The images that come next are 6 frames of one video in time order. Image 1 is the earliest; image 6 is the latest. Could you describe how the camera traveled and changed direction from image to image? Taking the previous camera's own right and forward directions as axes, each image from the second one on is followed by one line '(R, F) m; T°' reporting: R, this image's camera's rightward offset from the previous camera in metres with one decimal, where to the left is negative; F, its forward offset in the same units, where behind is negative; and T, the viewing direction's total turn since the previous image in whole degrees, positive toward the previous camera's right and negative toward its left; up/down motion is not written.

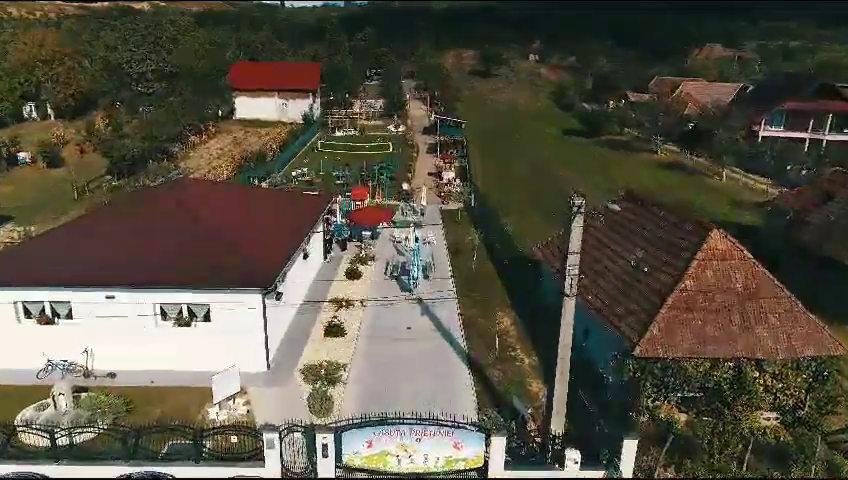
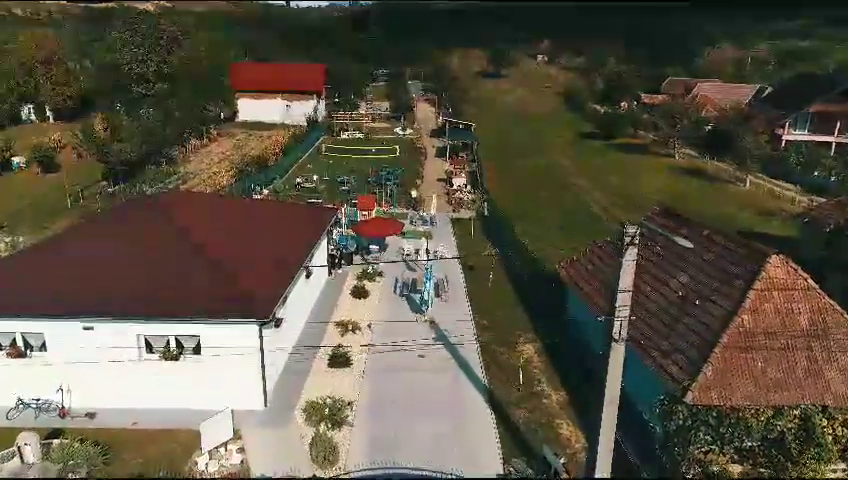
(-0.3, +1.8) m; 0°
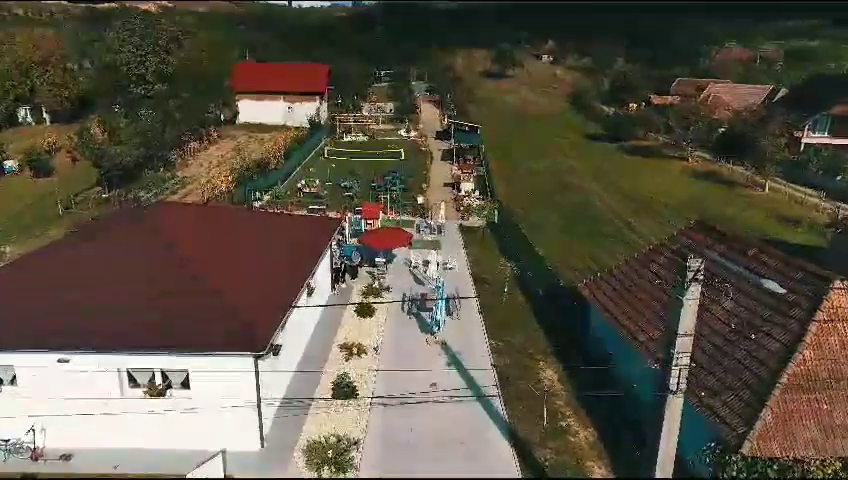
(-0.2, +1.6) m; 0°
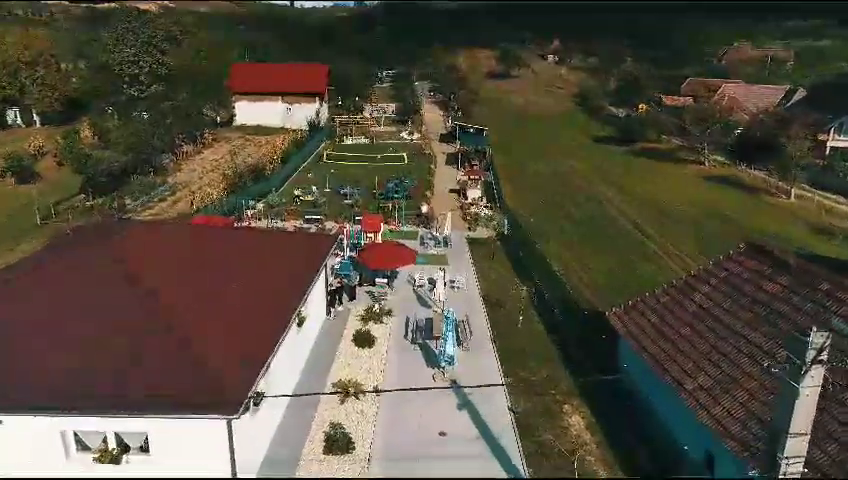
(-0.1, +2.3) m; 0°
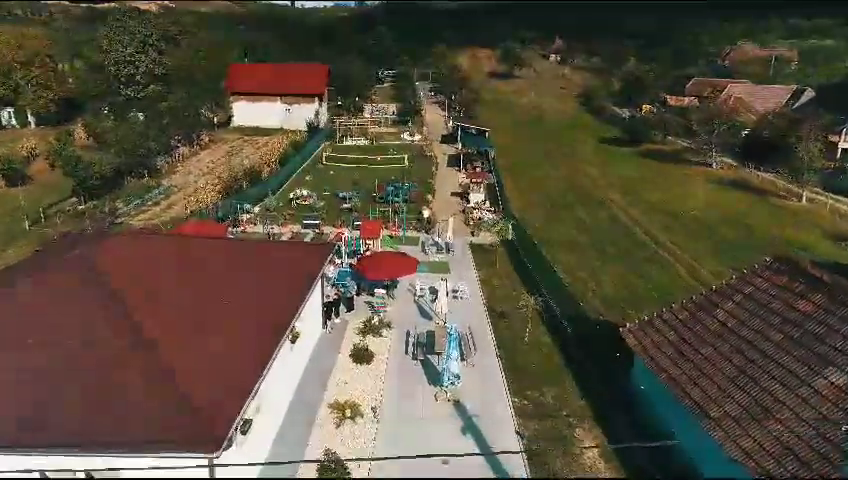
(0.0, +1.0) m; 0°
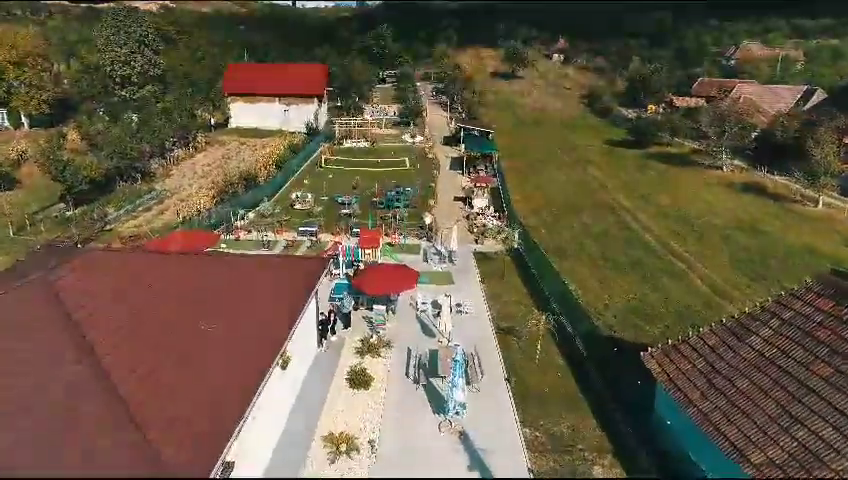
(0.0, +1.3) m; 0°
